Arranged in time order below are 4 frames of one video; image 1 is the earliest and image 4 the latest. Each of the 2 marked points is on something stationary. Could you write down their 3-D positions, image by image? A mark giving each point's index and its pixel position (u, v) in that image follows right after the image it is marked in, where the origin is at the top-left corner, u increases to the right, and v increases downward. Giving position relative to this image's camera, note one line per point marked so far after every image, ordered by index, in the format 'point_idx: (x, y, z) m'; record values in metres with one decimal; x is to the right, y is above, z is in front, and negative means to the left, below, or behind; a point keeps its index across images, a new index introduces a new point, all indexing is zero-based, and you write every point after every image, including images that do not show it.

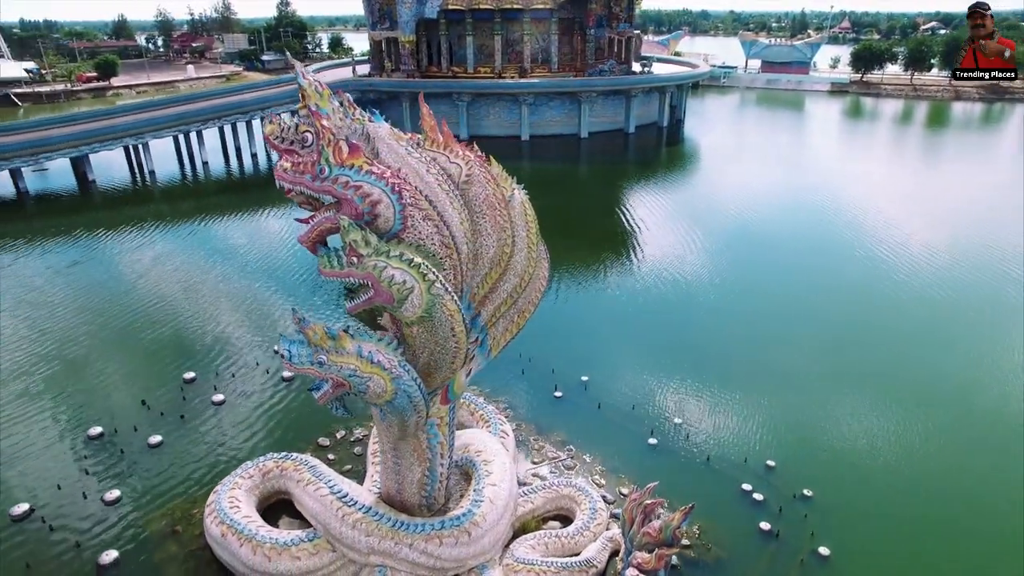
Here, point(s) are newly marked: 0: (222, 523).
0: (-3.3, -2.7, +7.5) m
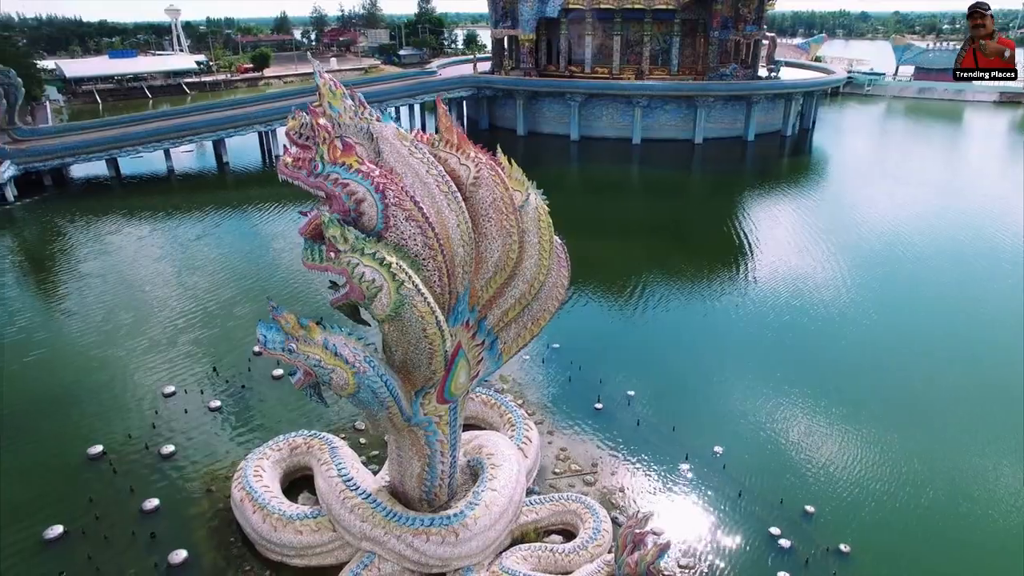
0: (-3.3, -2.4, +8.1) m
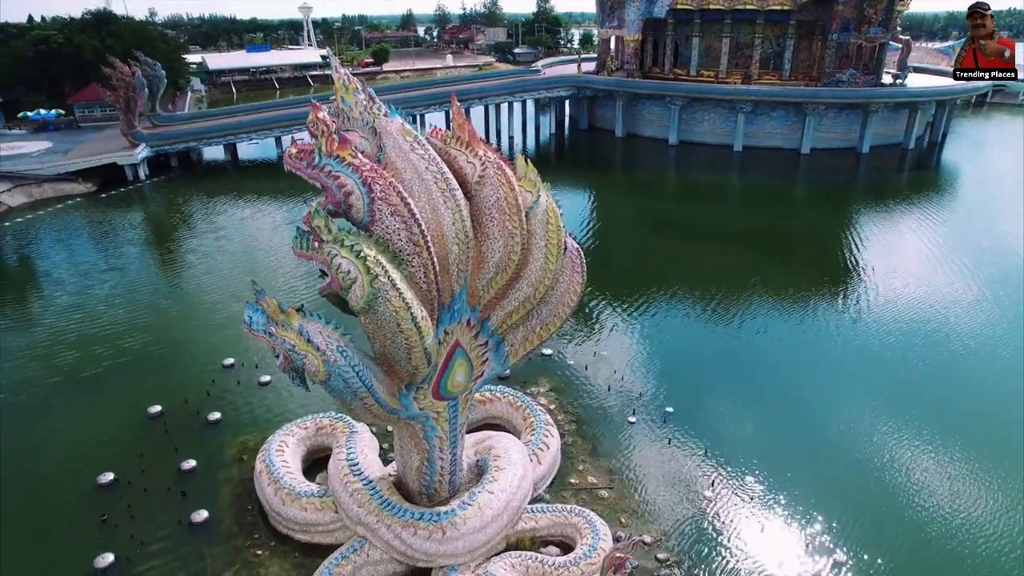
0: (-3.2, -2.2, +8.5) m
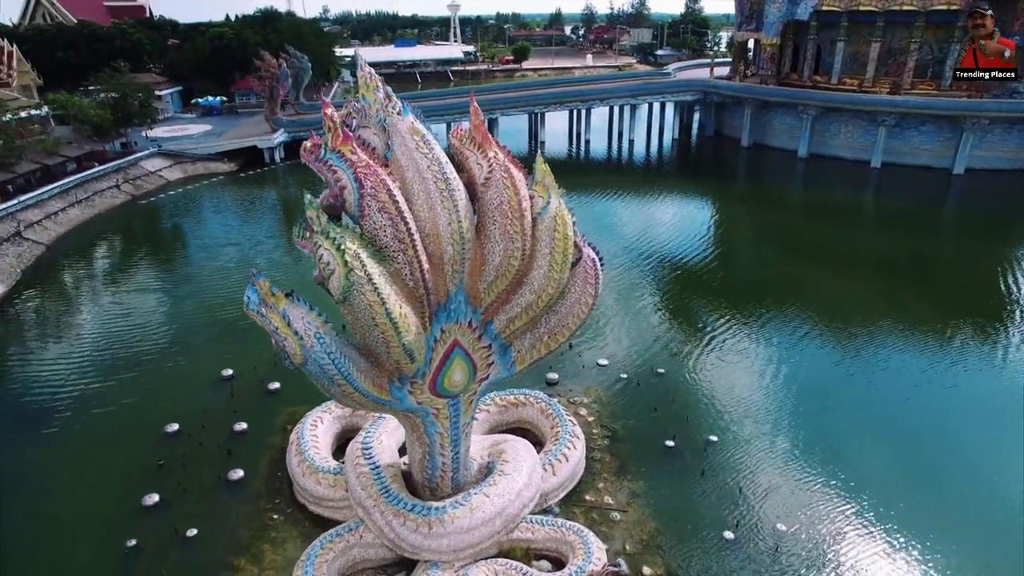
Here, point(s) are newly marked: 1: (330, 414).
0: (-2.9, -2.0, +9.0) m
1: (-2.6, -1.8, +9.5) m
